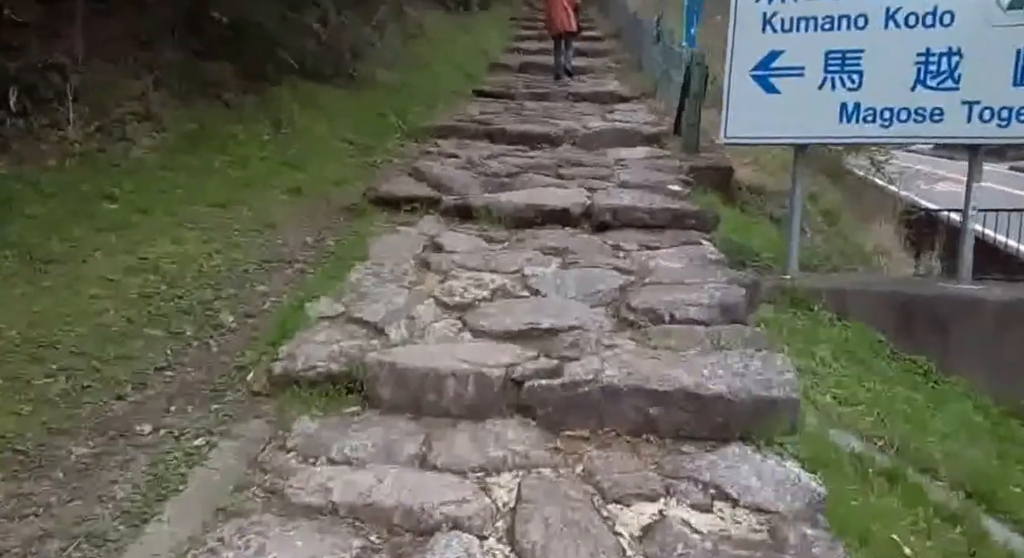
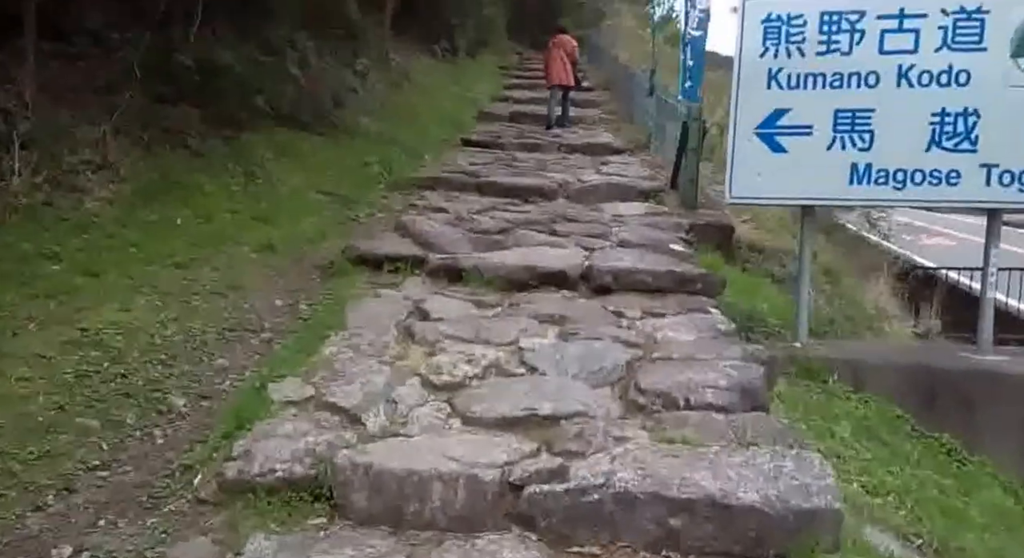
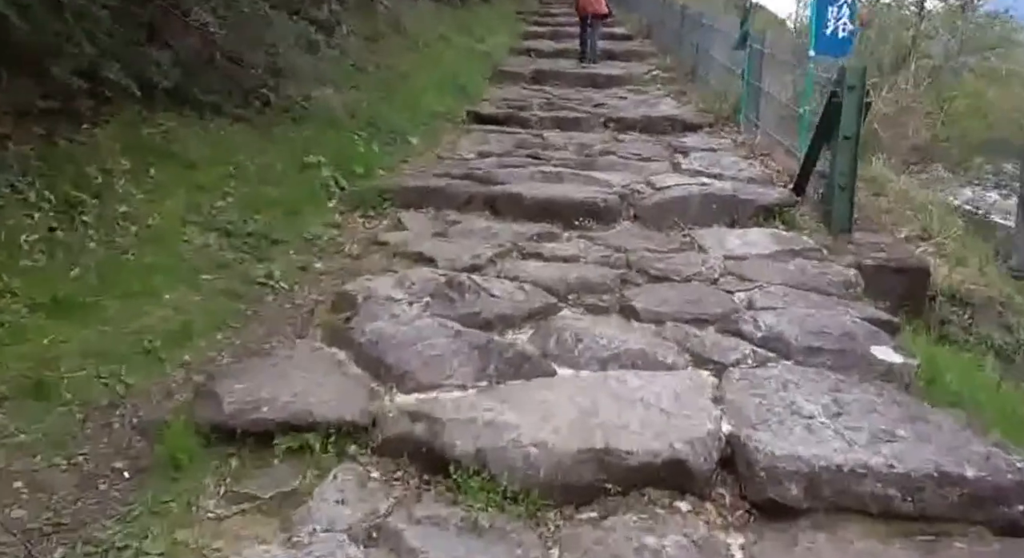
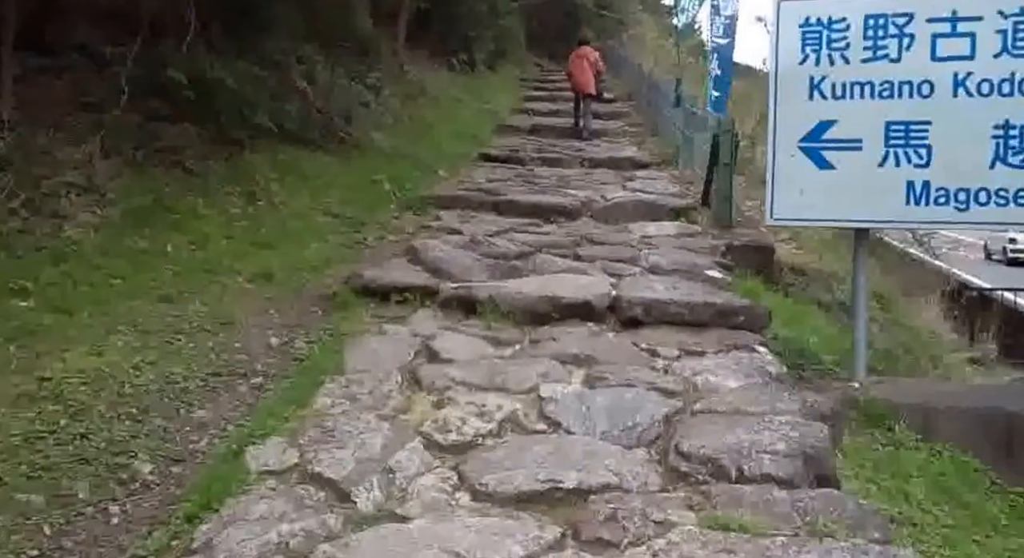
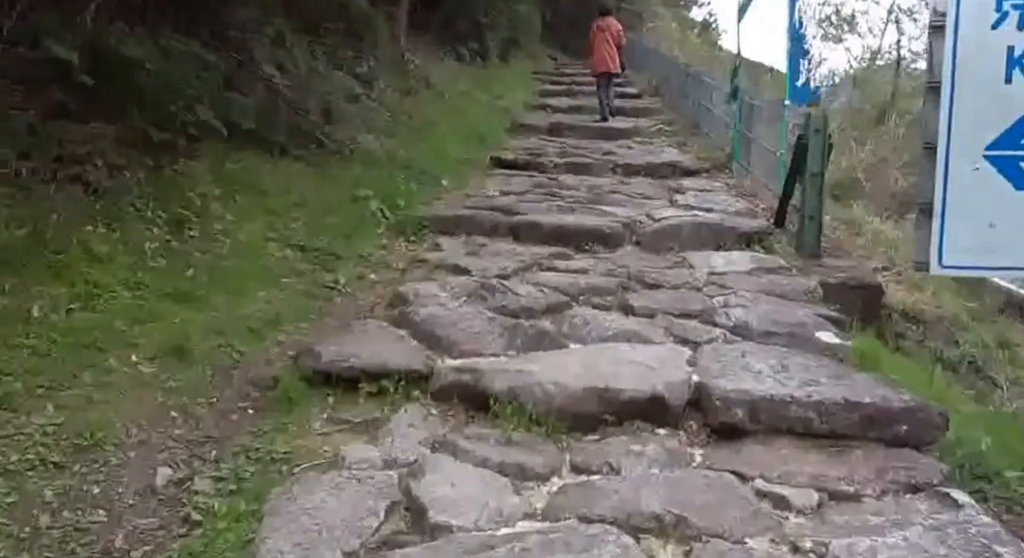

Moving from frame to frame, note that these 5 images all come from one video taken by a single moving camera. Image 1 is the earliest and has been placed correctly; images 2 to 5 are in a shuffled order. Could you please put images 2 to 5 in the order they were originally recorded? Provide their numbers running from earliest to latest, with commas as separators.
2, 4, 5, 3
